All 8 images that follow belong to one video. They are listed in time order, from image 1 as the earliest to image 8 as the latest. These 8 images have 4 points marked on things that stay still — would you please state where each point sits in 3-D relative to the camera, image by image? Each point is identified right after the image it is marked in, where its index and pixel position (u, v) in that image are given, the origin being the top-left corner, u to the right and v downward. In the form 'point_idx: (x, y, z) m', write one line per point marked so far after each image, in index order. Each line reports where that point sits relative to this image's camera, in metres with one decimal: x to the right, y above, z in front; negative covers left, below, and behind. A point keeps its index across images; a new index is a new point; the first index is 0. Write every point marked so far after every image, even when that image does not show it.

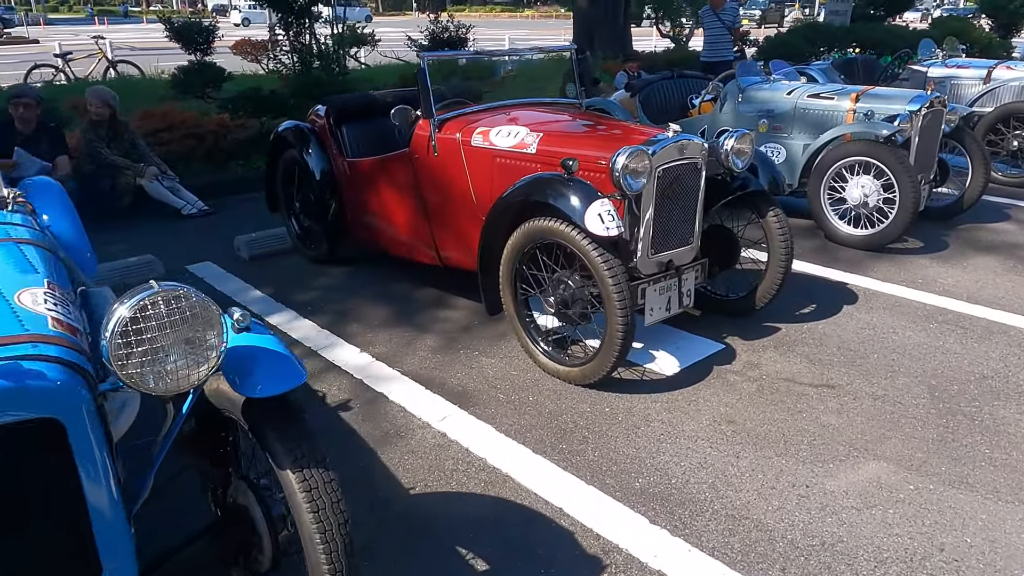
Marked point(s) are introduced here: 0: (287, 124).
0: (-1.7, +1.2, +5.8) m
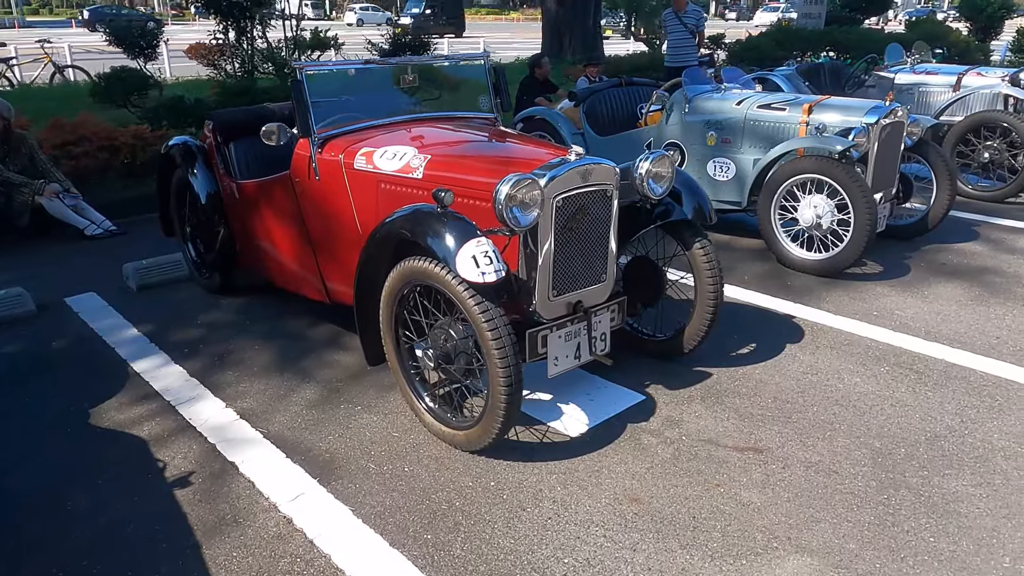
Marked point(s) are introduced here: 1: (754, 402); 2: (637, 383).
0: (-2.3, +1.0, +5.2) m
1: (+1.2, -0.6, +3.8) m
2: (+0.7, -0.5, +4.0) m
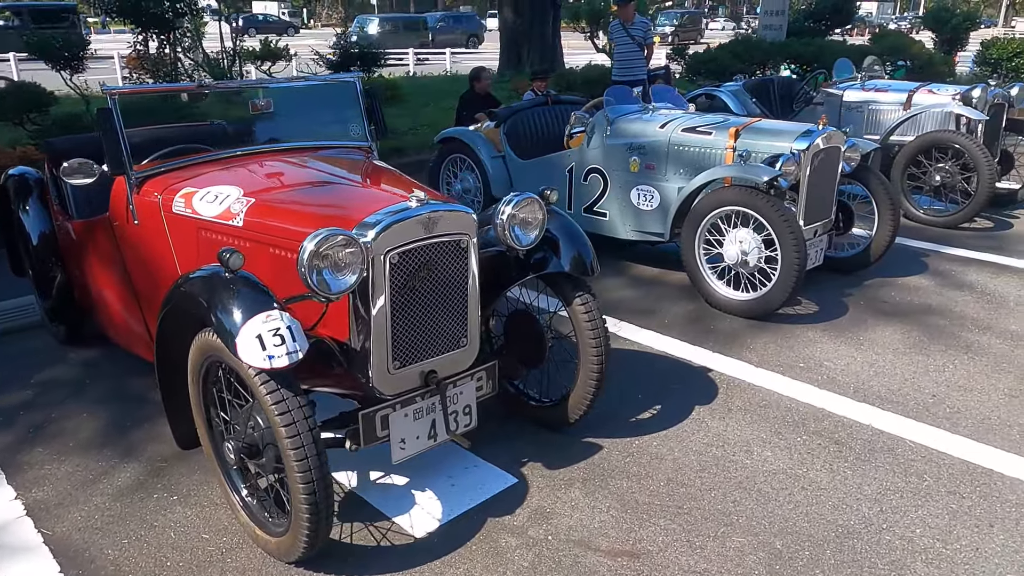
0: (-3.0, +0.7, +4.5) m
1: (+0.6, -0.8, +3.3) m
2: (0.0, -0.8, +3.4) m
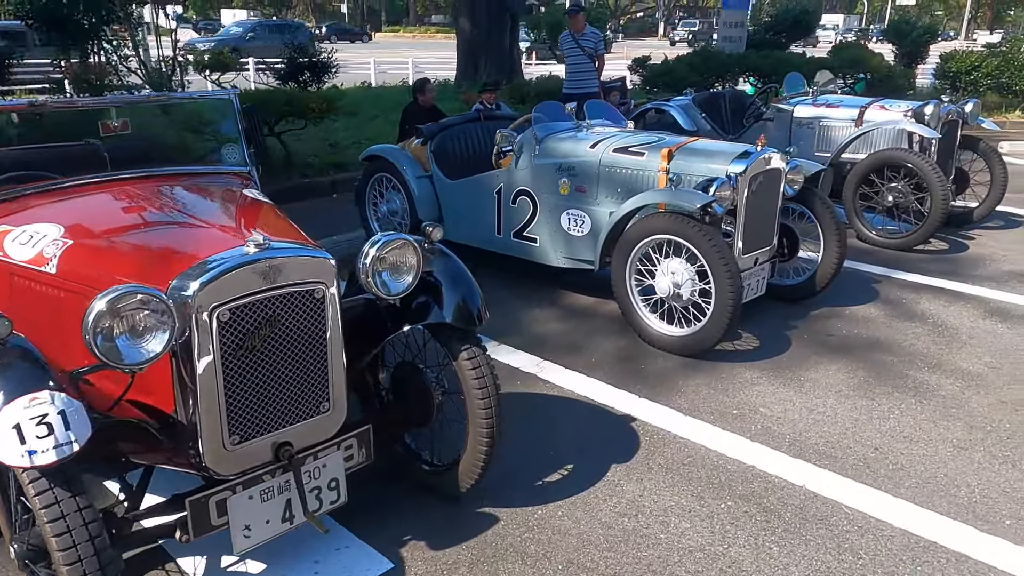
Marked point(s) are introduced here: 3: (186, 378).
0: (-3.5, +0.5, +4.0) m
1: (+0.1, -1.0, +2.8) m
2: (-0.5, -1.0, +3.0) m
3: (-1.0, -0.3, +2.4) m
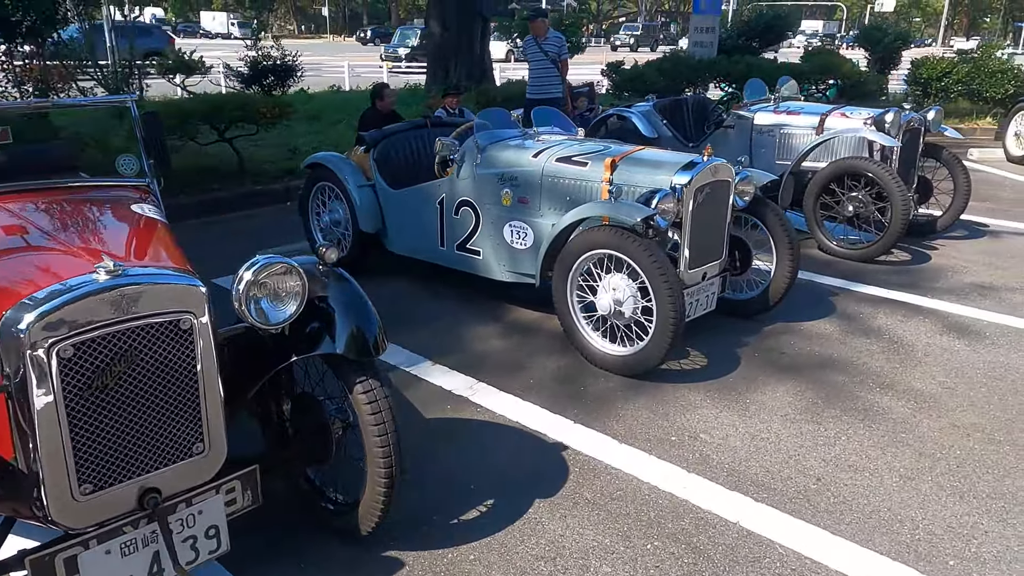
0: (-3.9, +0.4, +3.7) m
1: (-0.2, -1.1, +2.6) m
2: (-0.8, -1.1, +2.7) m
3: (-1.4, -0.4, +2.1) m
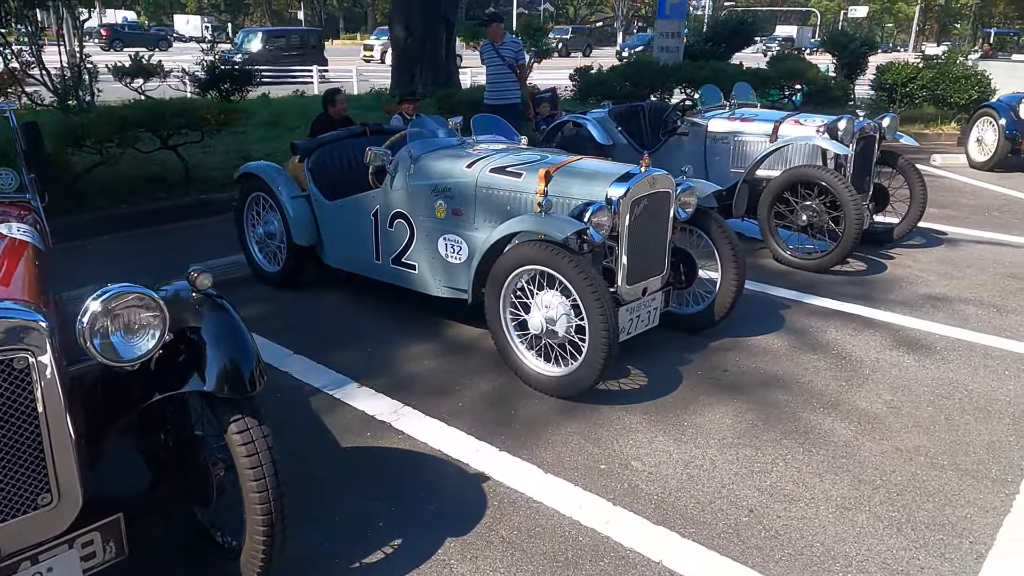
0: (-4.2, +0.3, +3.4) m
1: (-0.6, -1.2, +2.3) m
2: (-1.2, -1.2, +2.5) m
3: (-1.7, -0.5, +1.9) m
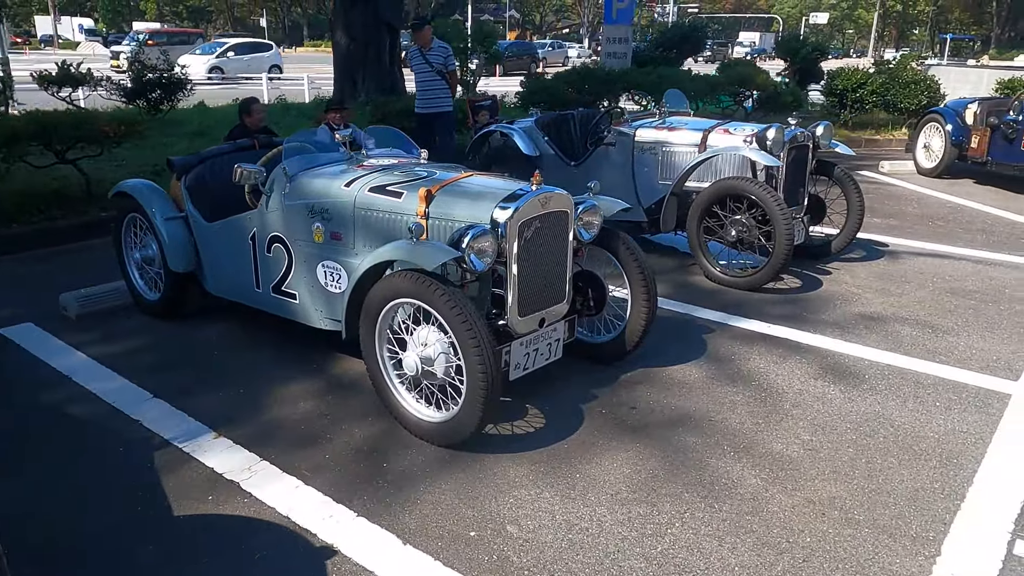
0: (-4.8, 0.0, +2.7) m
1: (-1.1, -1.4, +1.8) m
2: (-1.7, -1.3, +1.9) m
3: (-2.2, -0.6, +1.3) m
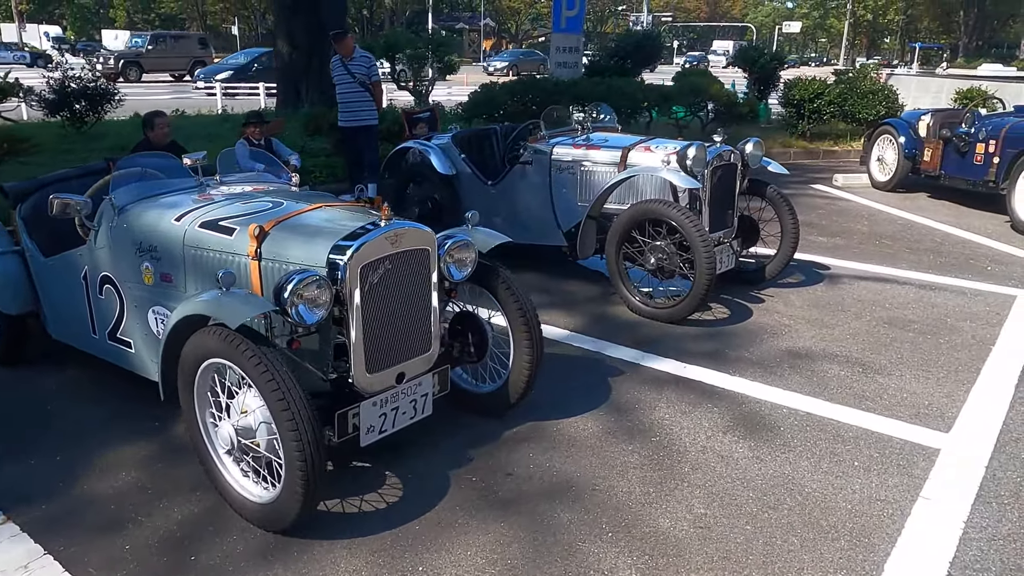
0: (-5.5, -0.2, +2.0) m
1: (-1.7, -1.6, +1.2) m
2: (-2.3, -1.6, +1.3) m
3: (-2.8, -0.9, +0.7) m
